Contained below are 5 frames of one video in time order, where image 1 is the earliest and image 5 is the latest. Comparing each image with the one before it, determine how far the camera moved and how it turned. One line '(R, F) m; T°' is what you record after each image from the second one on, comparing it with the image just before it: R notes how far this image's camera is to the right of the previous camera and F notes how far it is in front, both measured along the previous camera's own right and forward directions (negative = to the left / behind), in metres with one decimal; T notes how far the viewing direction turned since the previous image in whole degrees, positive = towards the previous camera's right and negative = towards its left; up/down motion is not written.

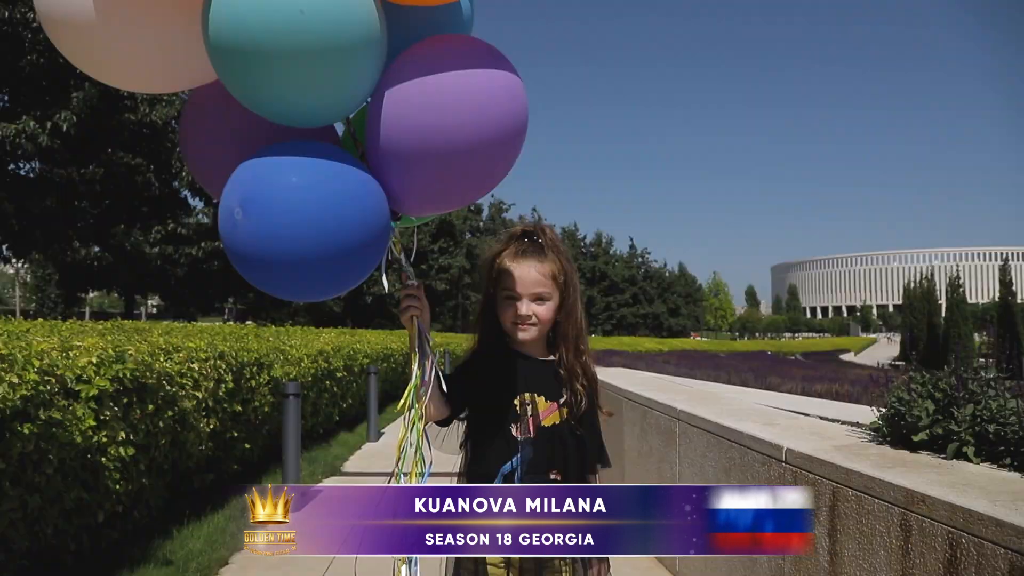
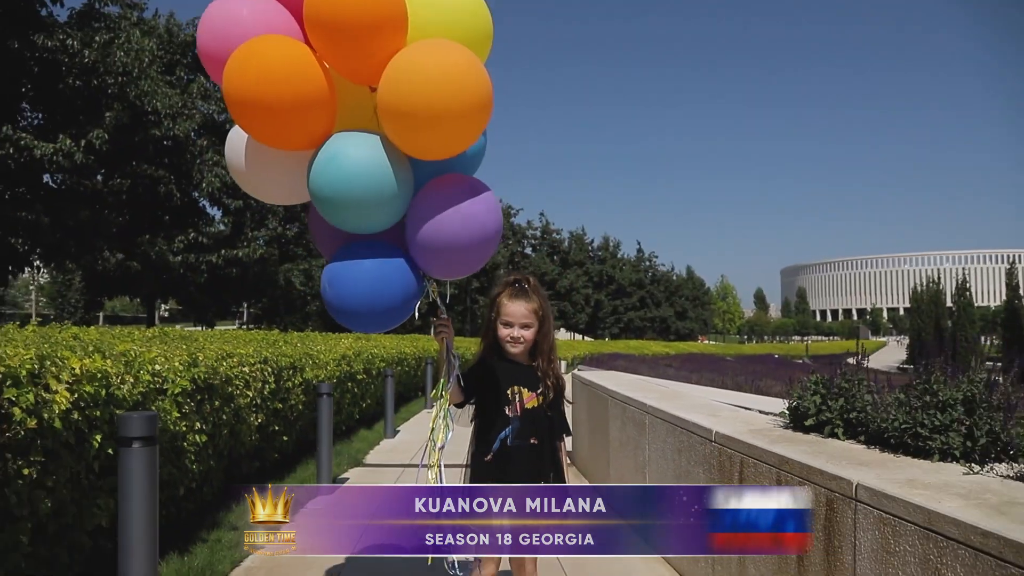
(+0.1, -1.0) m; -1°
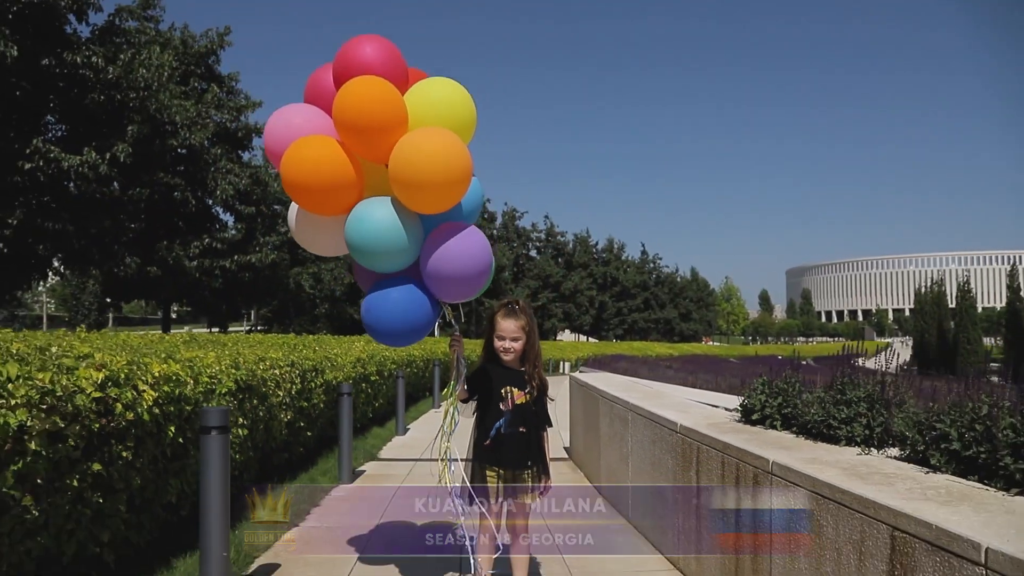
(0.0, -0.8) m; 0°
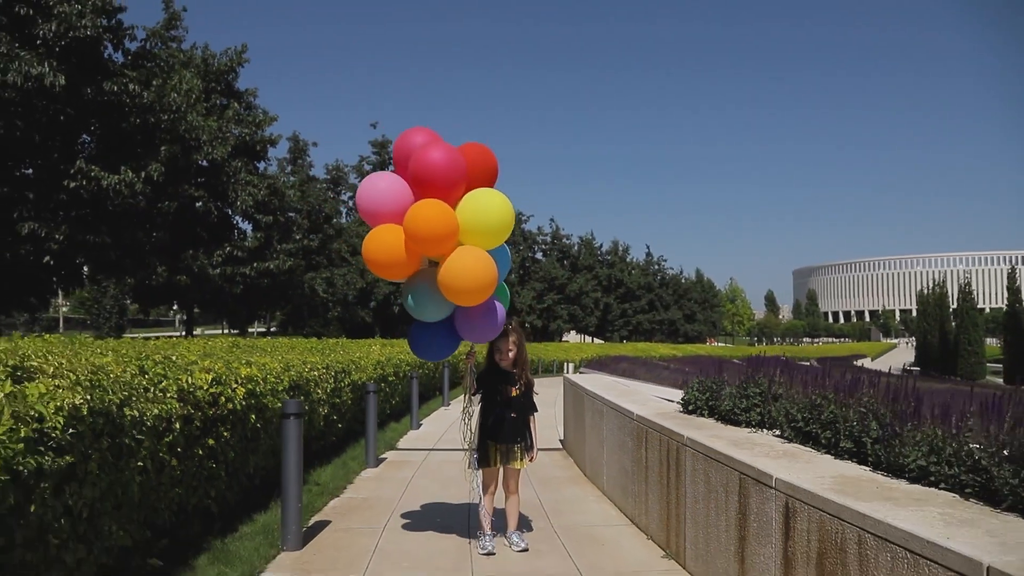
(+0.1, -1.5) m; 0°
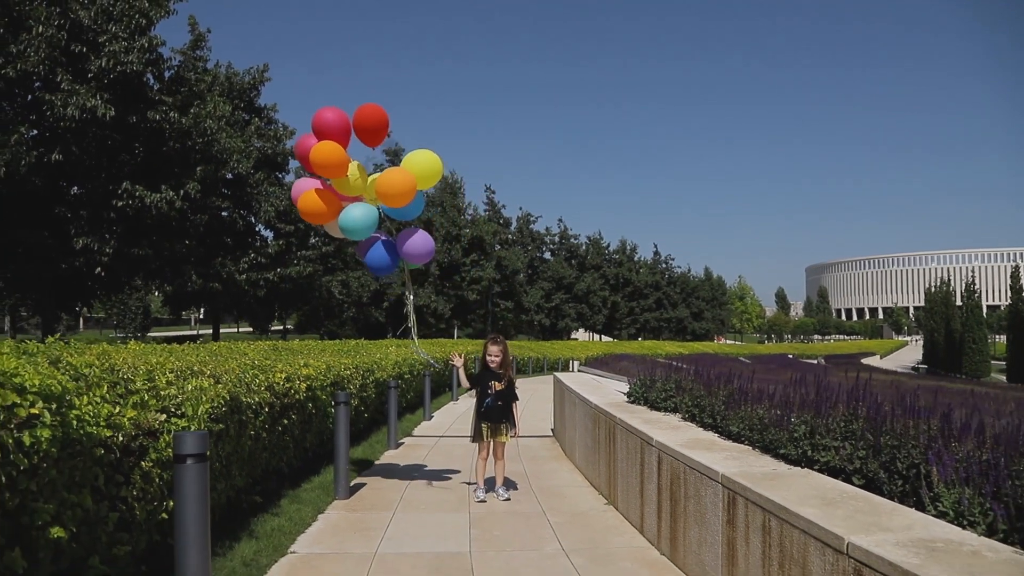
(+0.3, -2.2) m; -1°
